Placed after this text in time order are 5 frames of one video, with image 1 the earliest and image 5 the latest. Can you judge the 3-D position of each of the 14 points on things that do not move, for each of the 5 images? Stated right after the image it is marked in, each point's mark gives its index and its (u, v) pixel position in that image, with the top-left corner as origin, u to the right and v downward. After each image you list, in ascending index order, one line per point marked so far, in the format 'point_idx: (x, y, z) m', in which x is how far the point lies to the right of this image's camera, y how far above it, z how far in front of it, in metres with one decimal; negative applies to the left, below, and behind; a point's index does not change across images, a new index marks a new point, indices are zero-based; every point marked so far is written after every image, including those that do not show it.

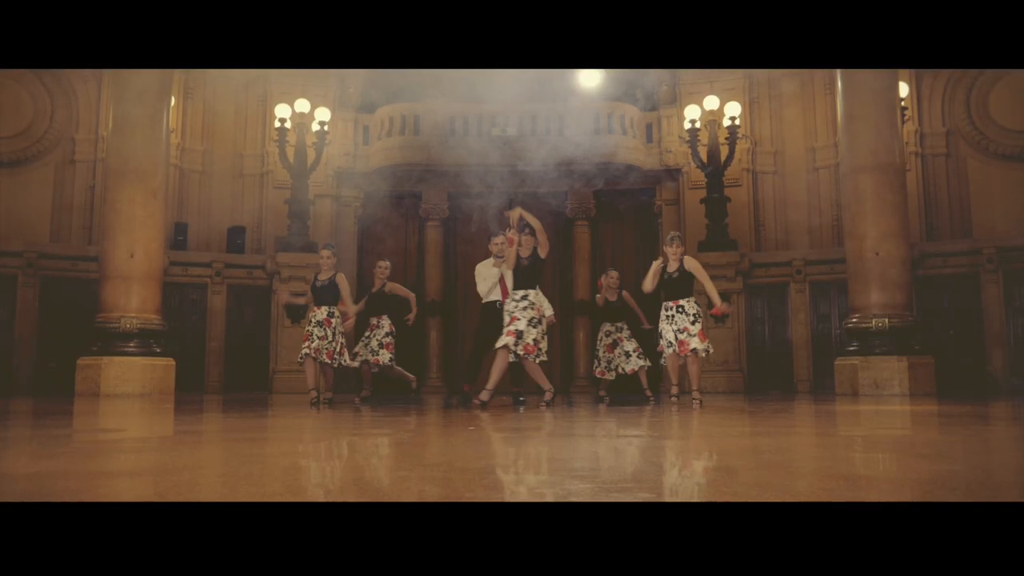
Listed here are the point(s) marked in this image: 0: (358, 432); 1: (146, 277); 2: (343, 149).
0: (-0.9, -0.9, +4.9) m
1: (-3.9, +0.1, +8.4) m
2: (-2.8, +2.3, +13.1) m
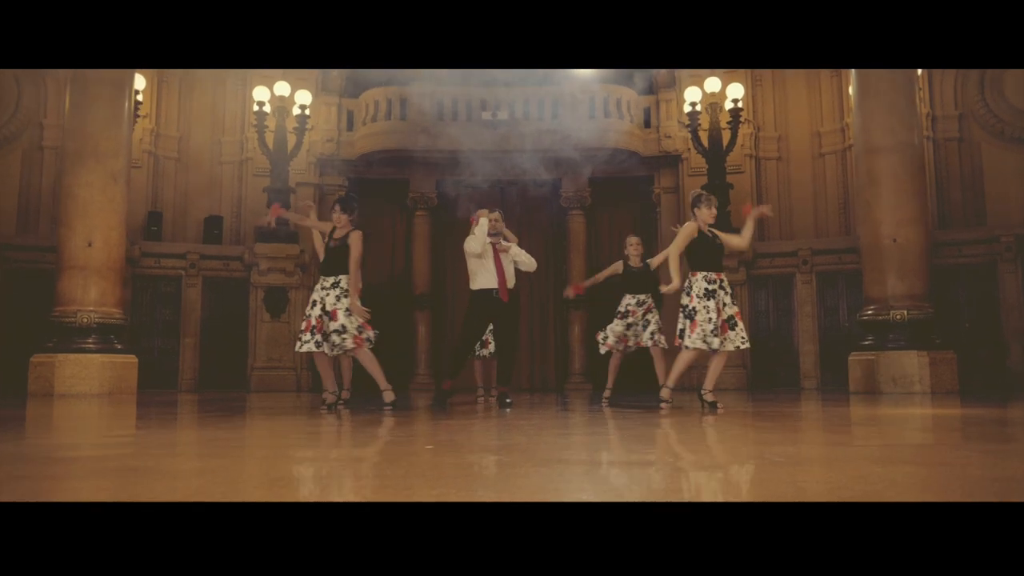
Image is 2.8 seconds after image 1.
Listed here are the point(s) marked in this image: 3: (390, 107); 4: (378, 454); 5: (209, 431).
0: (-1.0, -0.8, +4.3) m
1: (-4.0, +0.2, +7.8) m
2: (-3.0, +2.4, +12.5) m
3: (-1.9, +2.8, +12.0) m
4: (-0.5, -0.7, +3.2) m
5: (-2.0, -1.0, +5.4) m
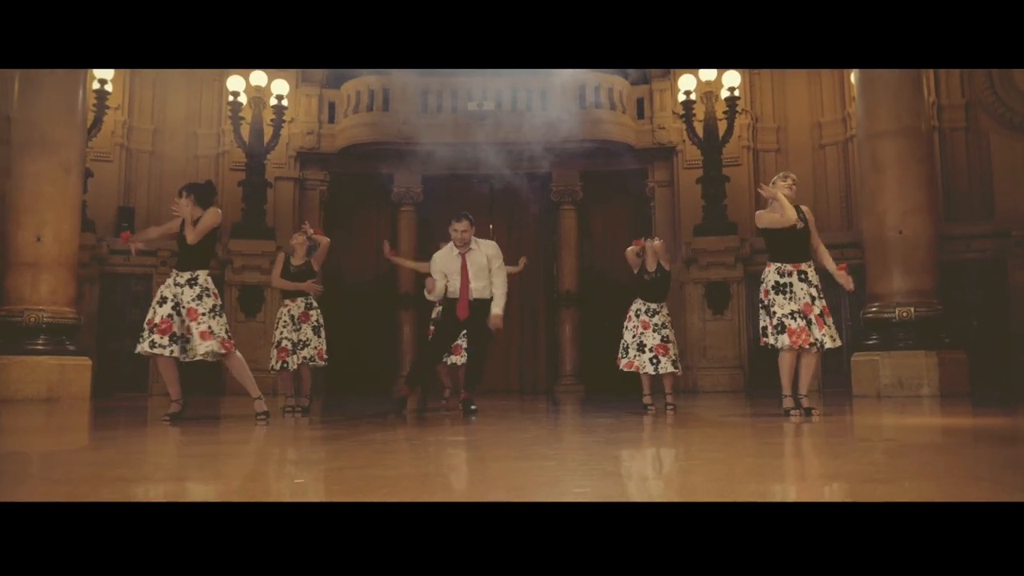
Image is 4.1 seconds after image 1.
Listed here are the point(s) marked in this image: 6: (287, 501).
0: (-1.2, -0.8, +3.8) m
1: (-4.2, +0.2, +7.3) m
2: (-3.1, +2.5, +12.0) m
3: (-2.1, +2.8, +11.5) m
4: (-0.7, -0.7, +2.7) m
5: (-2.2, -0.9, +5.0) m
6: (-0.6, -0.6, +2.3) m
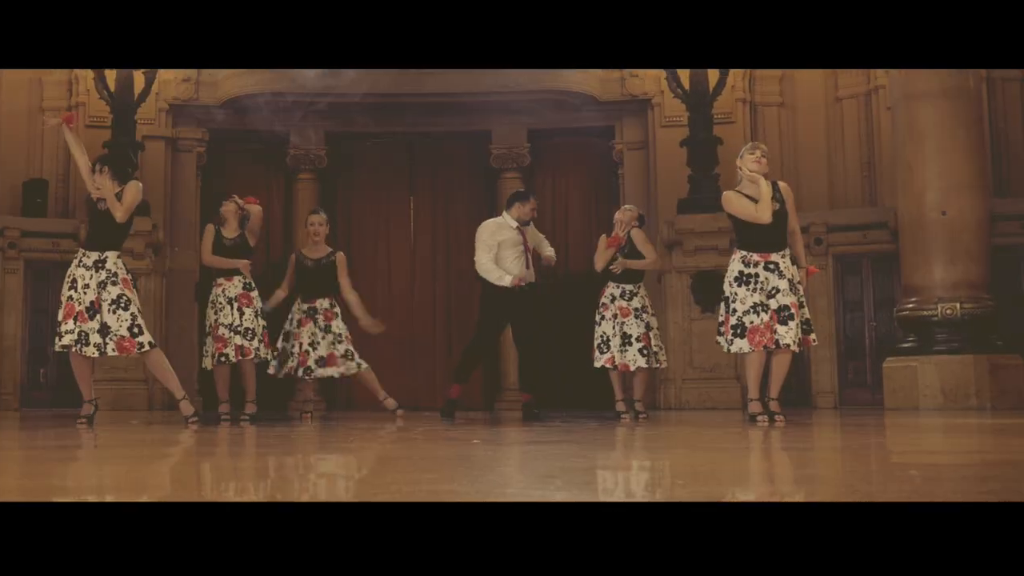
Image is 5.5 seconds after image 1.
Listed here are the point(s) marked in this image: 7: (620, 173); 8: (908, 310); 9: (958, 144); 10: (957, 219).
0: (-1.5, -0.8, +3.1) m
1: (-4.4, +0.2, +6.6) m
2: (-3.1, +2.5, +11.3) m
3: (-2.0, +2.8, +10.8) m
4: (-1.1, -0.6, +1.9) m
5: (-2.5, -0.9, +4.2) m
6: (-1.0, -0.6, +1.5) m
7: (+1.3, +1.3, +9.1) m
8: (+3.2, -0.2, +6.3) m
9: (+3.5, +1.1, +6.2) m
10: (+3.5, +0.5, +6.2) m
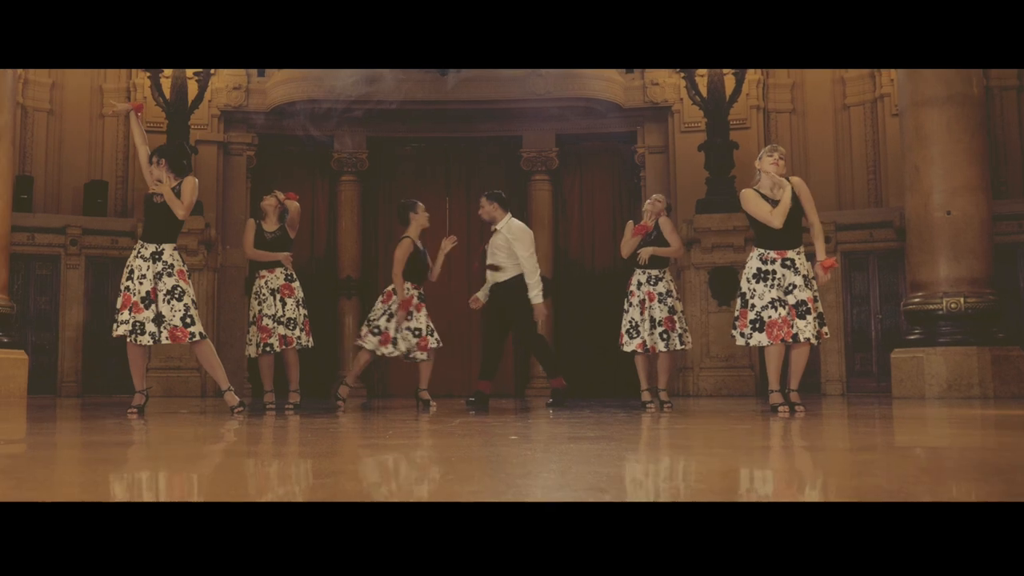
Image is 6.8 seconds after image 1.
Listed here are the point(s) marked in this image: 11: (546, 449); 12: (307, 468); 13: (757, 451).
0: (-1.4, -0.7, +3.4) m
1: (-4.2, +0.3, +7.0) m
2: (-2.8, +2.5, +11.6) m
3: (-1.8, +2.9, +11.1) m
4: (-1.0, -0.6, +2.2) m
5: (-2.3, -0.9, +4.6) m
6: (-0.9, -0.5, +1.8) m
7: (+1.5, +1.4, +9.3) m
8: (+3.4, -0.1, +6.5) m
9: (+3.7, +1.2, +6.5) m
10: (+3.7, +0.6, +6.4) m
11: (+0.2, -0.7, +3.5) m
12: (-0.8, -0.6, +2.8) m
13: (+1.1, -0.7, +3.3) m
